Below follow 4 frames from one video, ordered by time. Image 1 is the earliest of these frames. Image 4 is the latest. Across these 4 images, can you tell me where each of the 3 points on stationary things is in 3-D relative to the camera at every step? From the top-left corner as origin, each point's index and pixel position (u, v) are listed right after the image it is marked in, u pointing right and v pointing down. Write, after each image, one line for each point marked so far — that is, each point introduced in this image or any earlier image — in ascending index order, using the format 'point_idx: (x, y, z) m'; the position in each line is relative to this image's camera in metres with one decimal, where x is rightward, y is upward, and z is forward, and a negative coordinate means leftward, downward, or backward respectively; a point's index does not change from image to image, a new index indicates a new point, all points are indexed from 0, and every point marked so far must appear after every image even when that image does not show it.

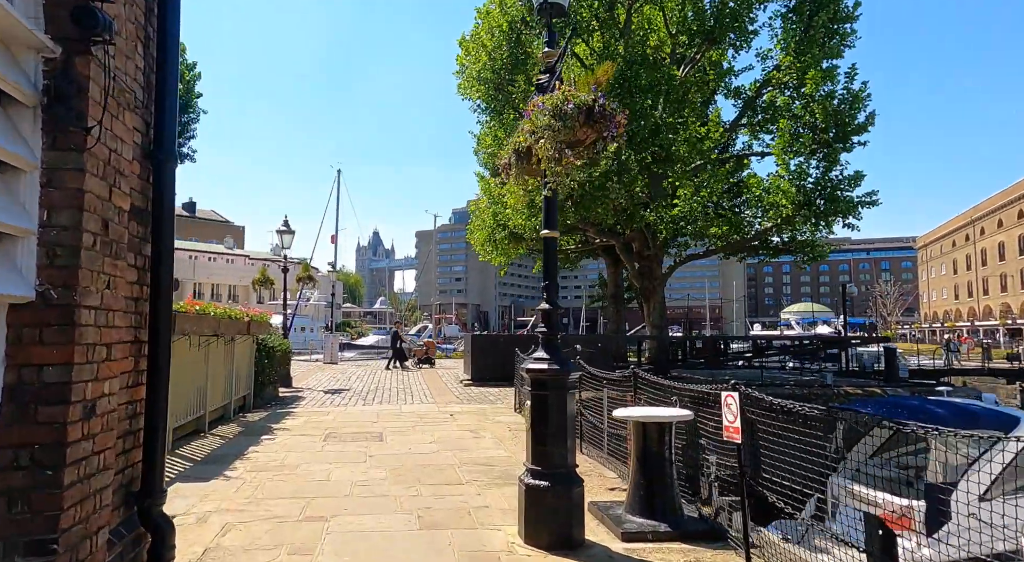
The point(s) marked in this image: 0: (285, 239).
0: (-6.4, +1.2, +17.5) m
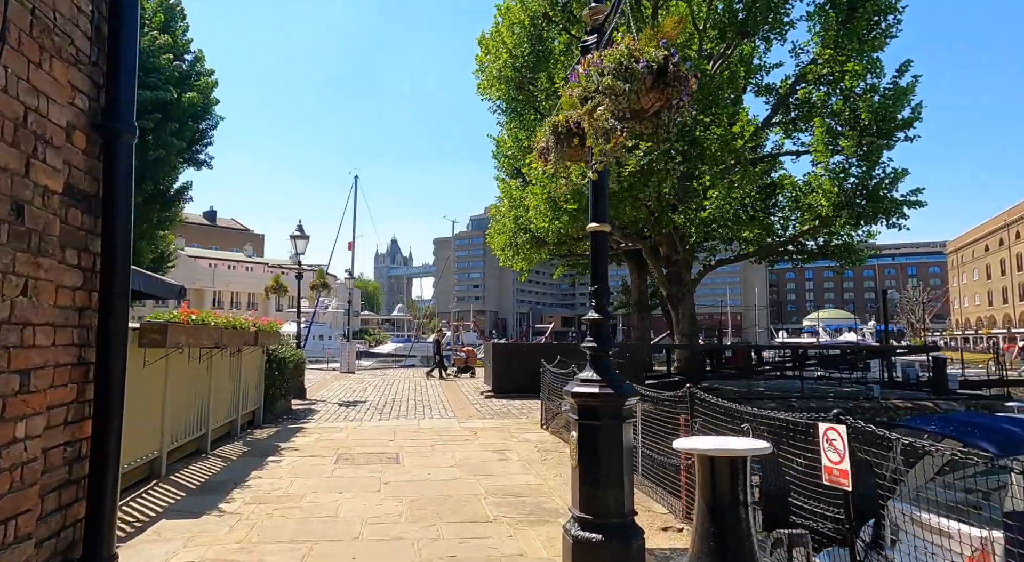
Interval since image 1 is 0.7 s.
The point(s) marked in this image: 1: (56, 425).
0: (-5.8, +1.0, +16.9) m
1: (-1.7, -0.5, +2.4) m
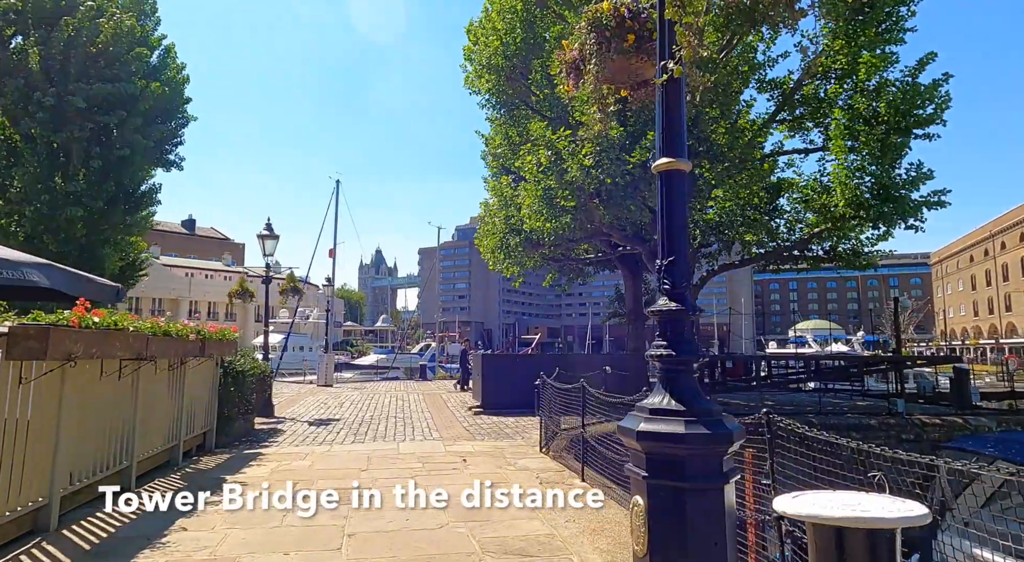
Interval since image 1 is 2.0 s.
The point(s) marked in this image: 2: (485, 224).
0: (-6.0, +0.9, +15.4) m
1: (-1.6, -0.4, +0.9) m
2: (-0.9, +1.8, +19.2) m
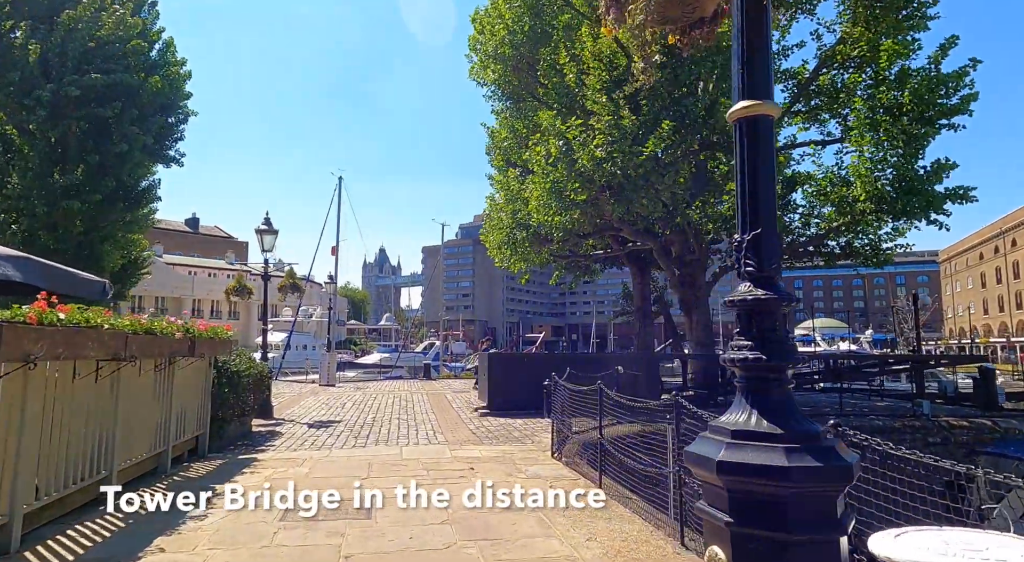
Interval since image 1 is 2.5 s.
0: (-5.8, +0.9, +14.9) m
1: (-1.5, -0.3, +0.4) m
2: (-0.7, +1.8, +18.7) m
